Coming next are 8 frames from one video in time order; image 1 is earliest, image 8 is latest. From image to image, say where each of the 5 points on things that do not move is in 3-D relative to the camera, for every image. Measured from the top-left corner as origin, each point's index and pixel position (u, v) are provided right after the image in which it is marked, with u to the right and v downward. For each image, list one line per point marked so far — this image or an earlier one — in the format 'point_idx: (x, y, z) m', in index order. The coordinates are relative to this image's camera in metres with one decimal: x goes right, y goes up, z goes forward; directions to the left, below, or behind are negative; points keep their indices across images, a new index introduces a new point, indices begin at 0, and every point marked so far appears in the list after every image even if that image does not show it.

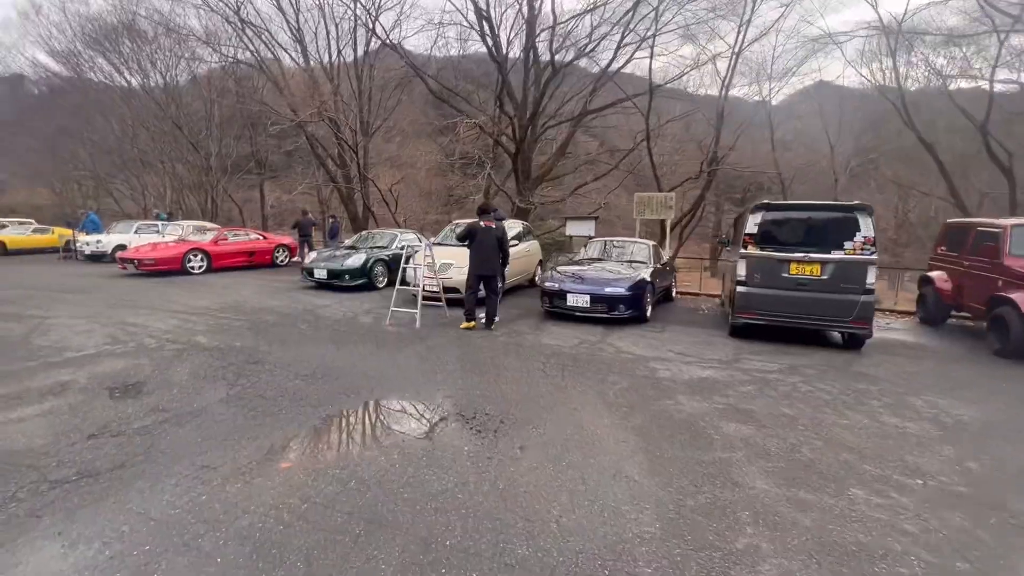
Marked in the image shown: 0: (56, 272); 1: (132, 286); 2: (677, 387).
0: (-11.8, +0.4, +12.1) m
1: (-8.0, 0.0, +9.8) m
2: (+1.5, -0.9, +4.3) m
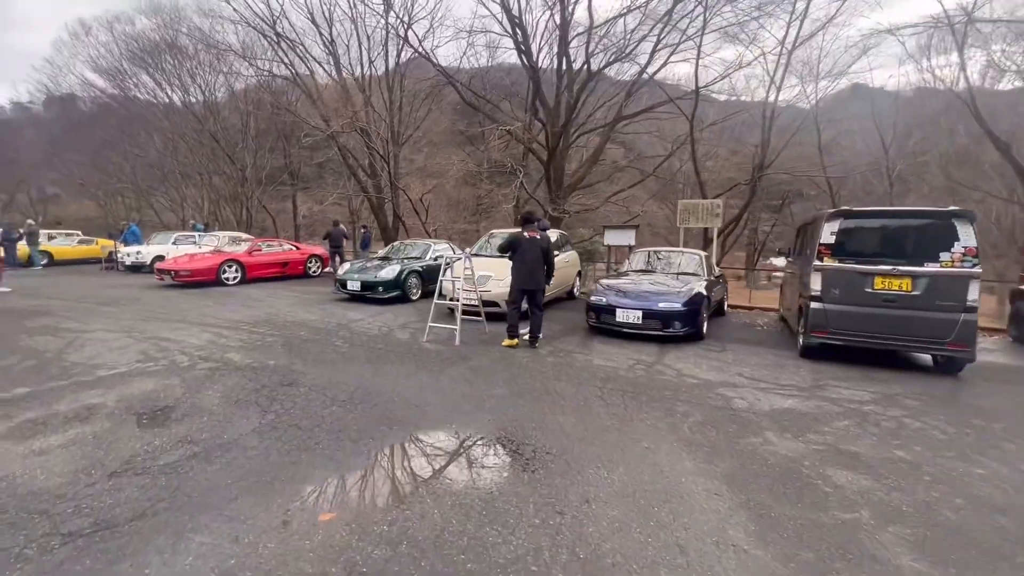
0: (-10.9, +0.1, +12.3) m
1: (-7.2, -0.2, +9.8) m
2: (+2.0, -1.1, +3.8) m
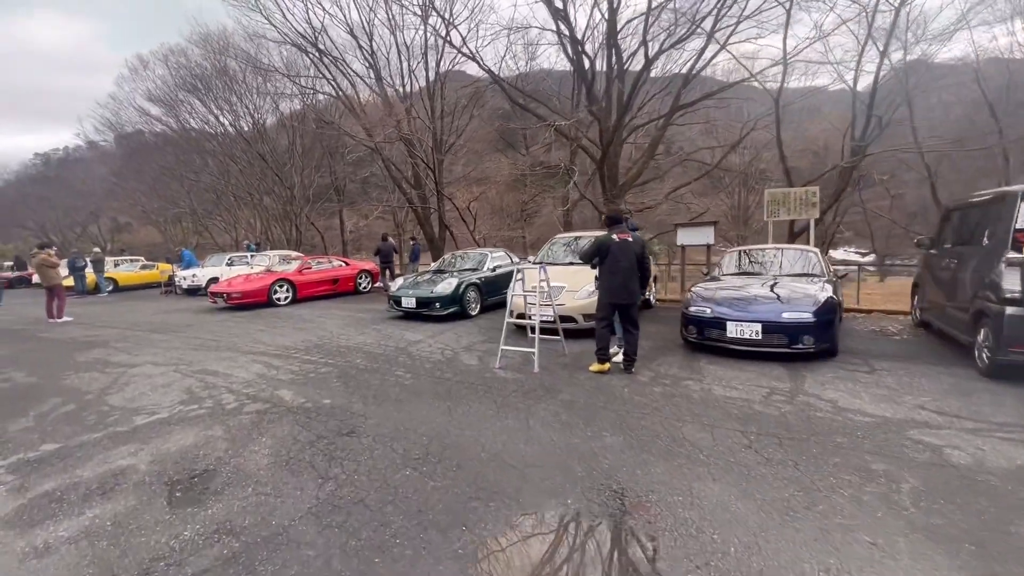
0: (-9.3, -0.5, +12.2) m
1: (-5.9, -0.7, +9.4) m
2: (+2.8, -1.1, +2.6) m
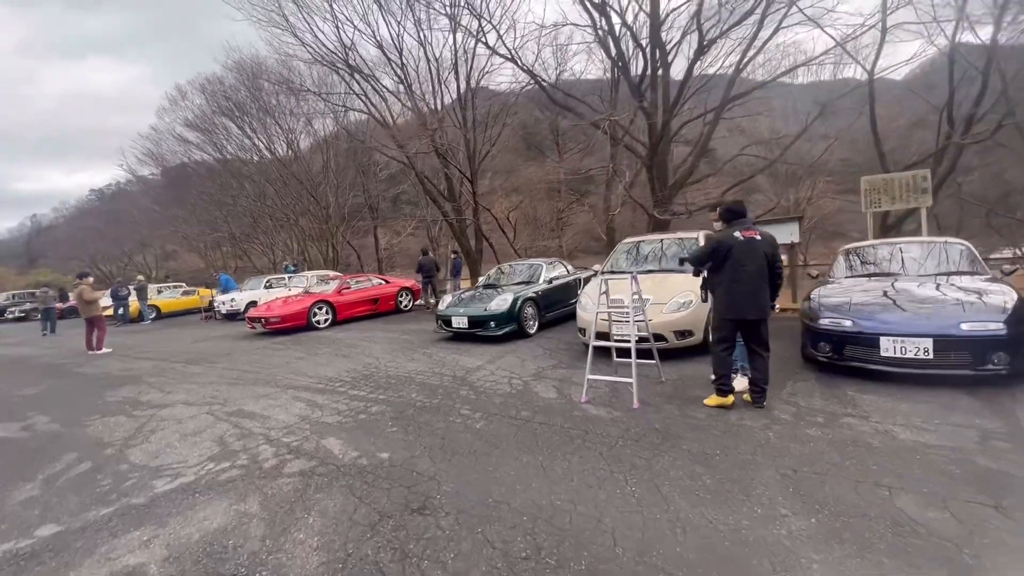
0: (-8.0, -1.2, +11.8) m
1: (-4.7, -1.2, +8.8) m
2: (+3.4, -1.1, +1.4) m
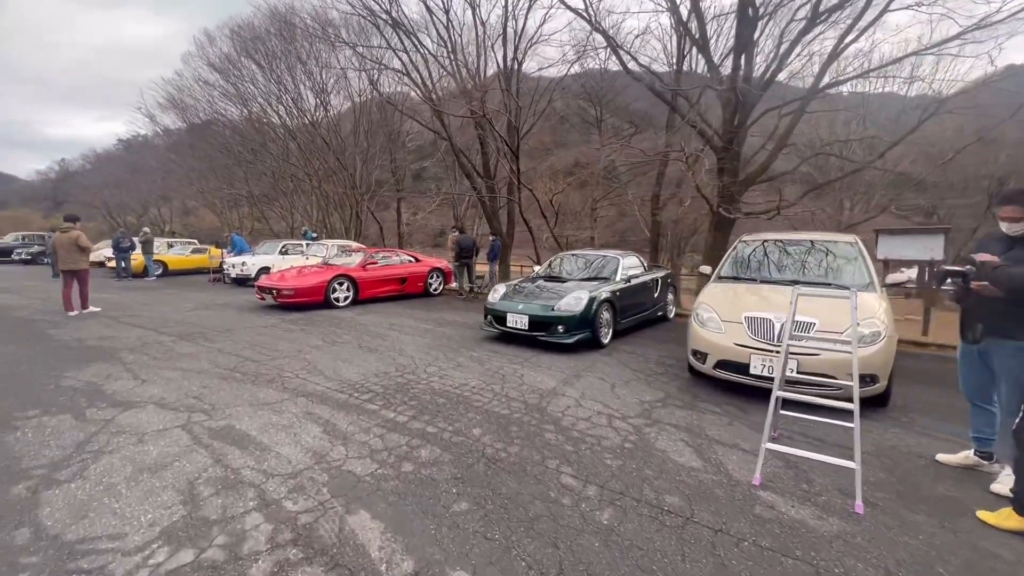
0: (-7.0, -0.3, +10.4) m
1: (-3.8, -0.6, +7.3) m
2: (+4.1, -1.5, -0.3) m
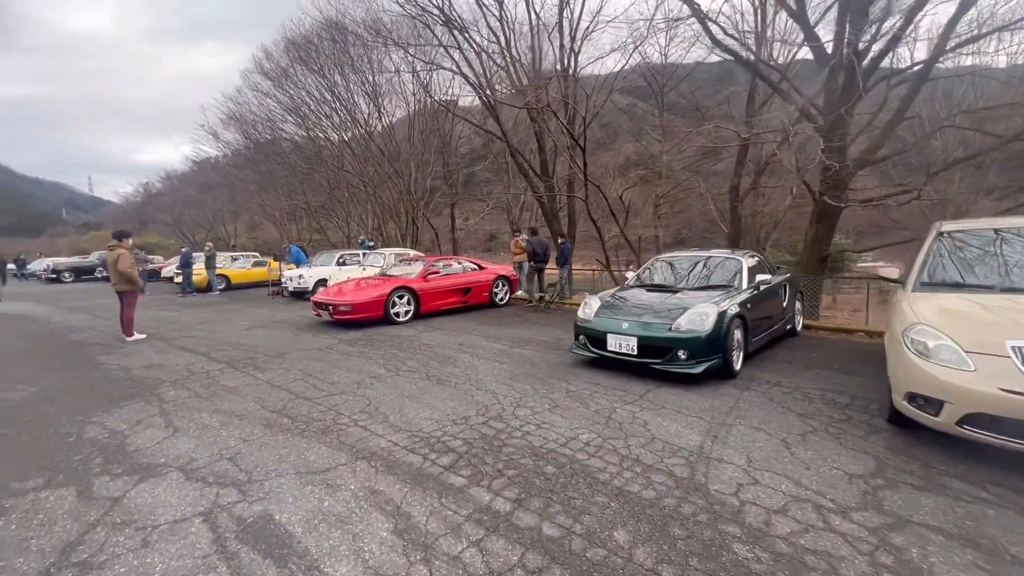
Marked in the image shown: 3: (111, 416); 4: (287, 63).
0: (-5.4, -0.6, +9.9) m
1: (-2.6, -0.9, +6.4) m
2: (+4.5, -1.5, -1.9) m
3: (-3.7, -1.2, +4.3) m
4: (-9.2, +9.2, +19.2) m
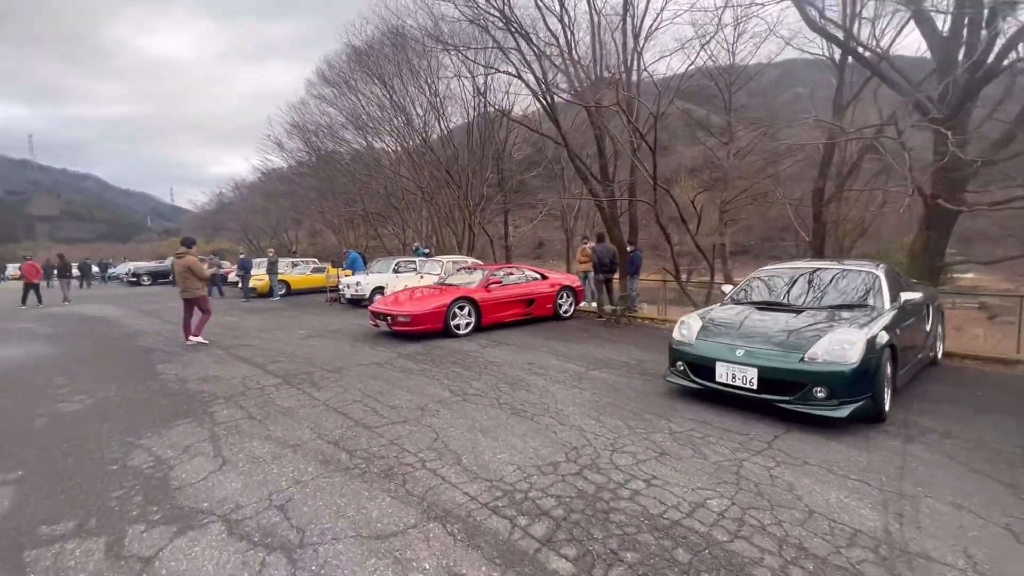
0: (-4.1, -0.8, +9.7) m
1: (-1.7, -1.0, +6.0) m
2: (+4.6, -1.6, -3.1) m
3: (-2.9, -1.2, +3.9) m
4: (-6.8, +8.9, +19.4) m
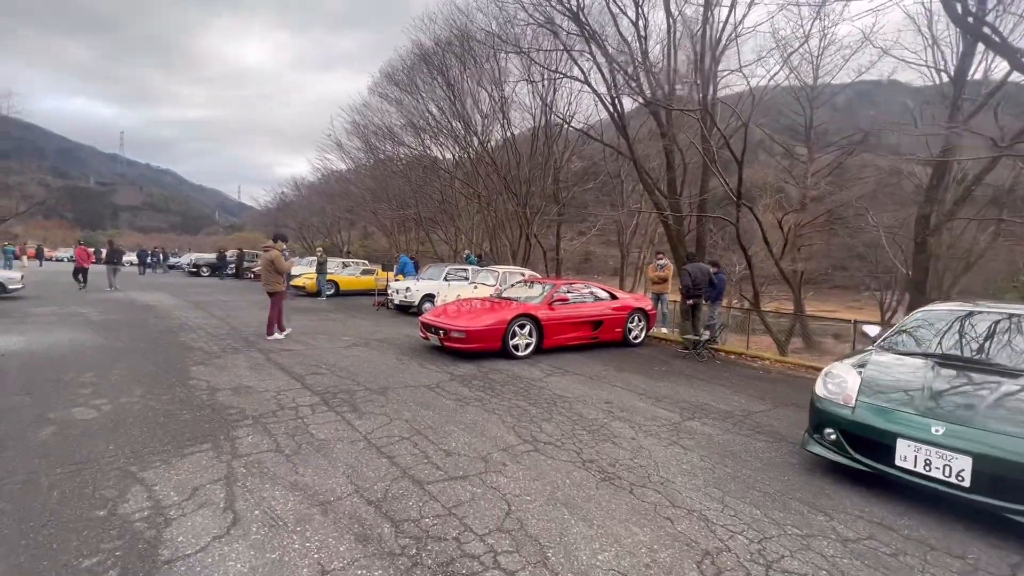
0: (-3.0, -0.8, +9.0) m
1: (-0.9, -1.1, +5.1) m
2: (+4.5, -1.9, -4.5) m
3: (-2.3, -1.2, +3.2) m
4: (-4.1, +8.7, +19.2) m
